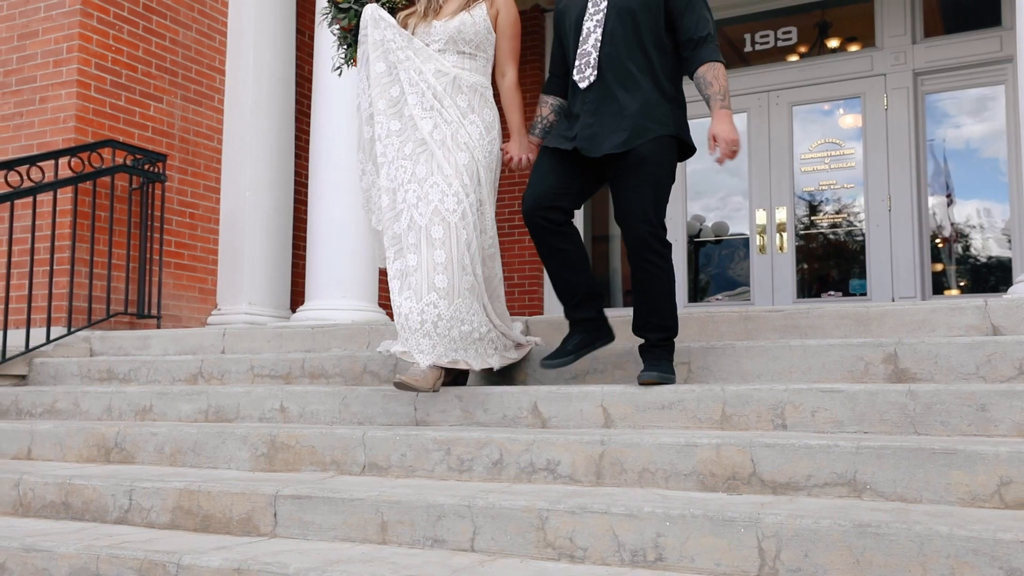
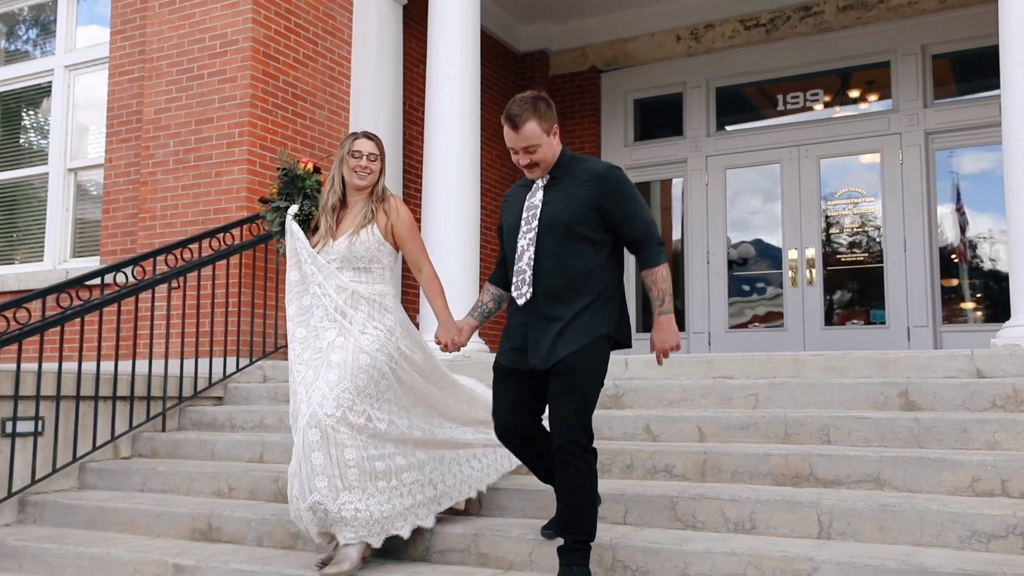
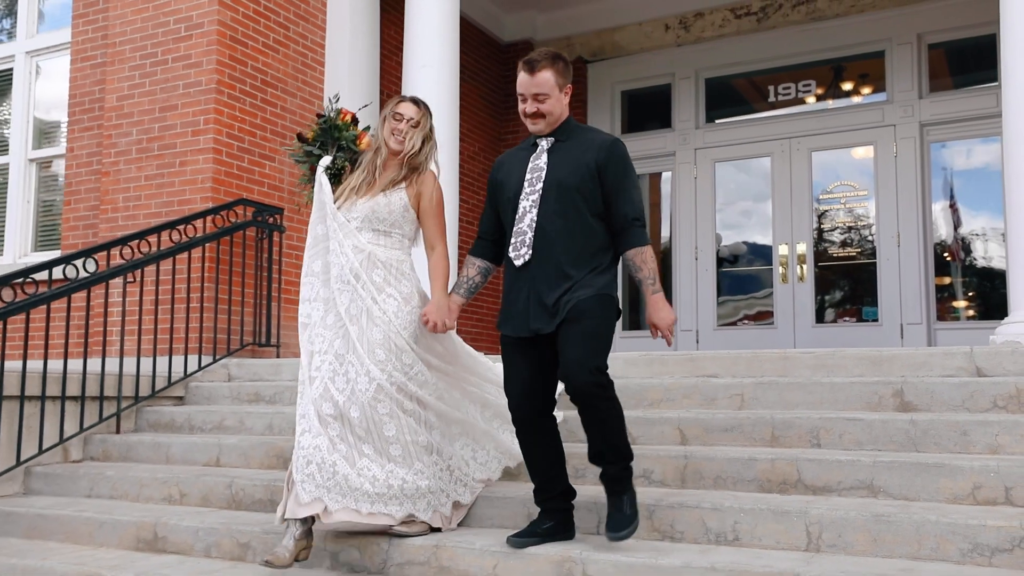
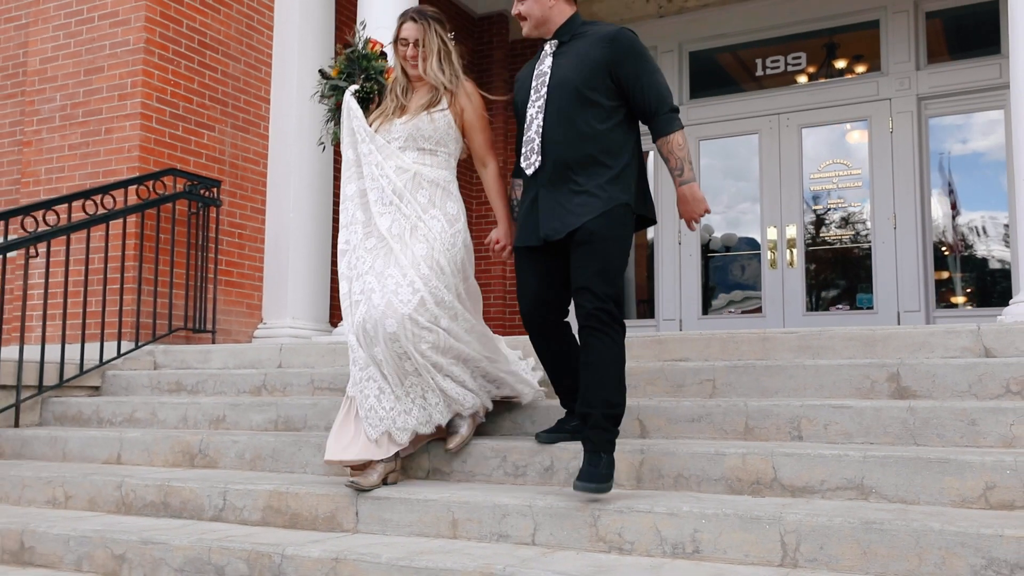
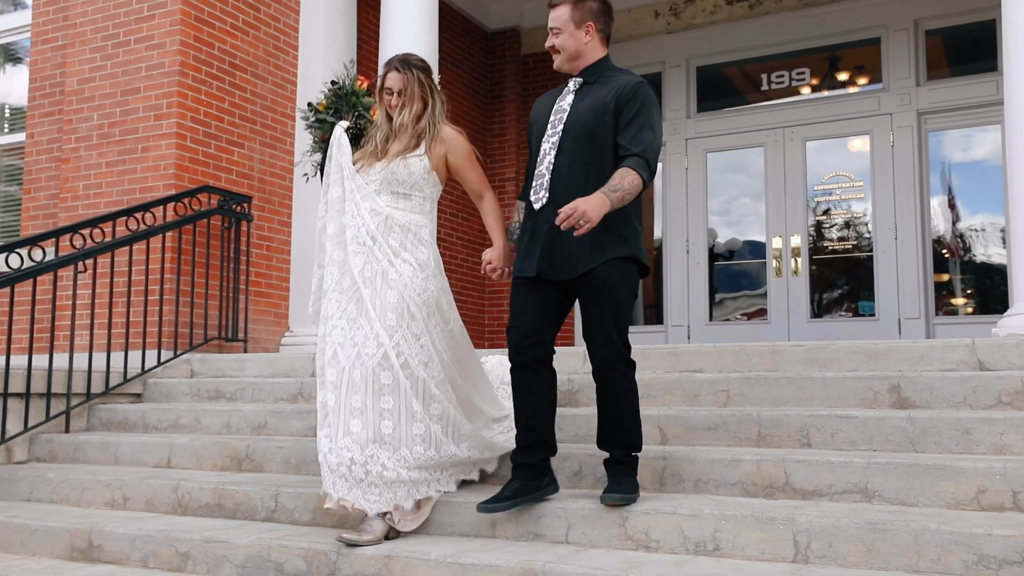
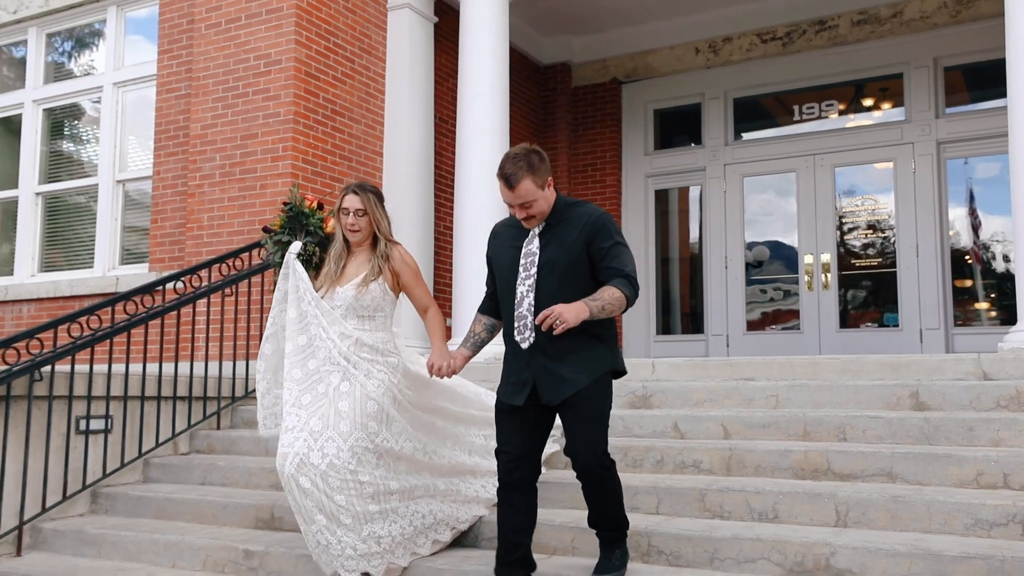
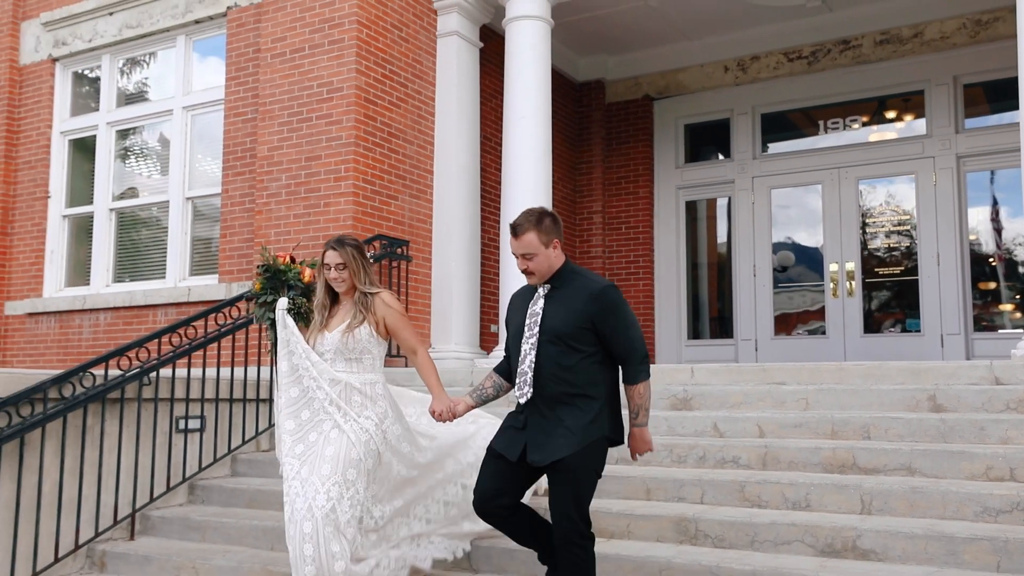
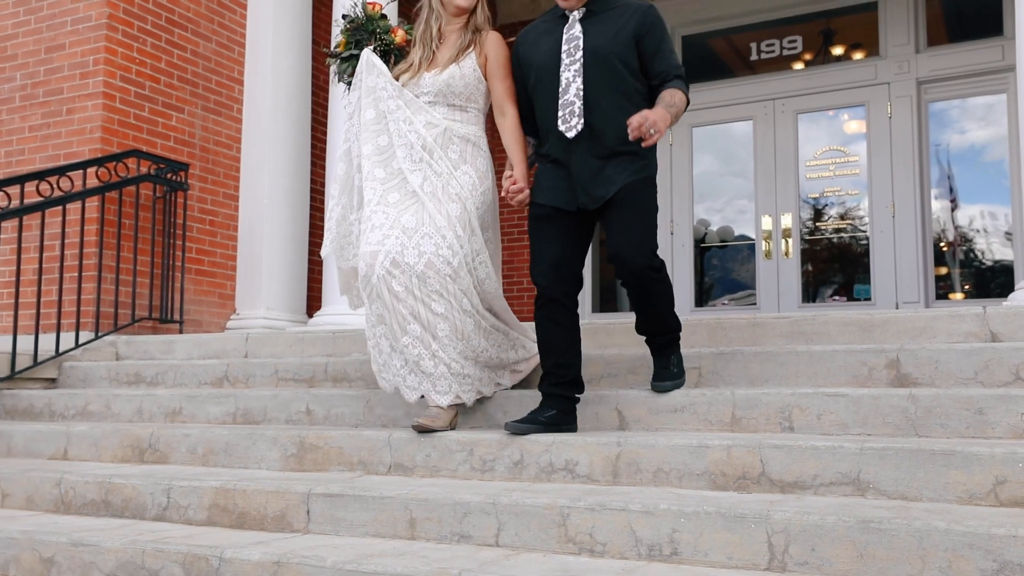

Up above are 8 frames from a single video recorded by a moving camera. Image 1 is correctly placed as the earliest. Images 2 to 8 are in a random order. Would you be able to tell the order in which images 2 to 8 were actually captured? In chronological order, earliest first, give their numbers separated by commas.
8, 4, 5, 3, 2, 6, 7
